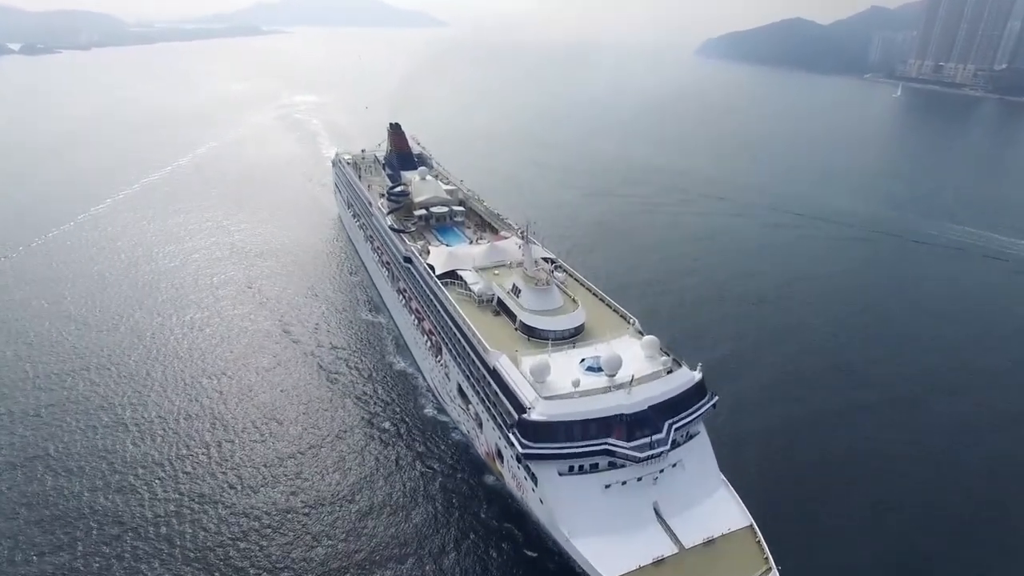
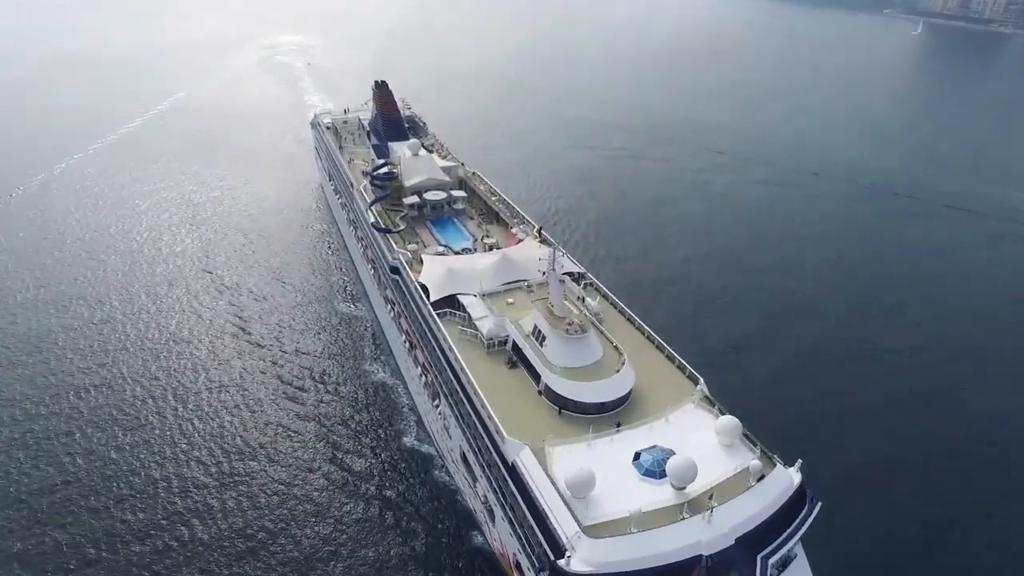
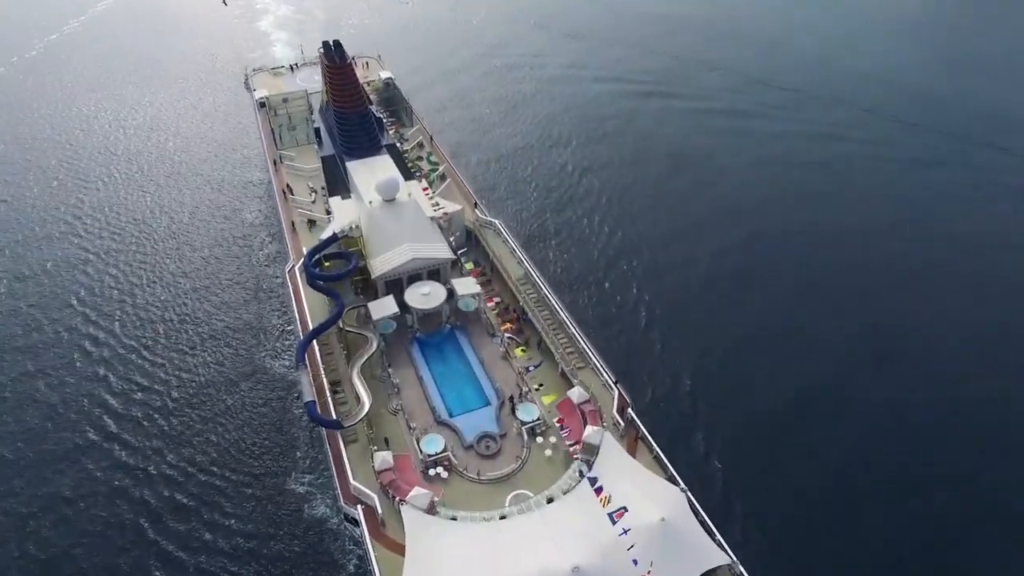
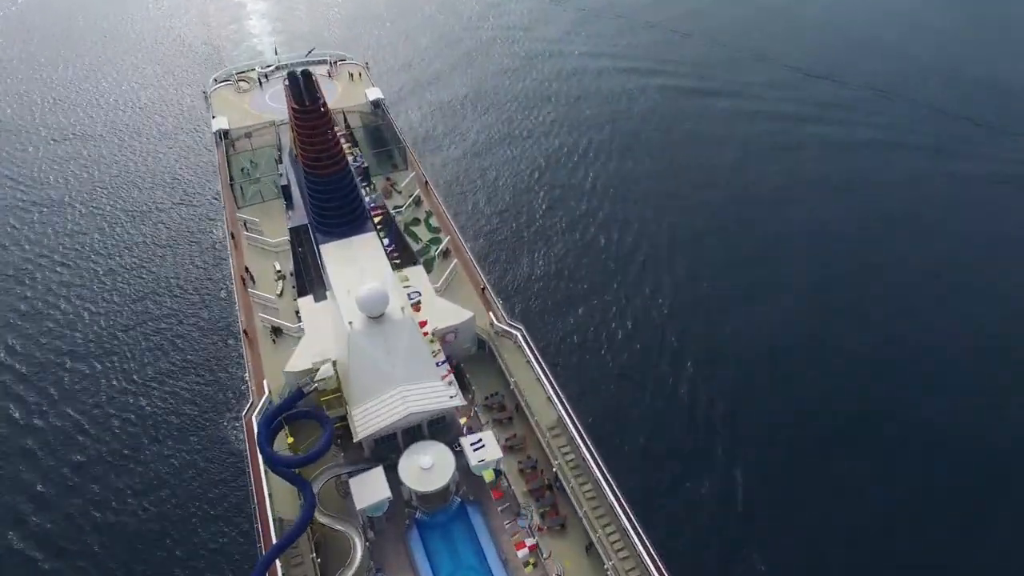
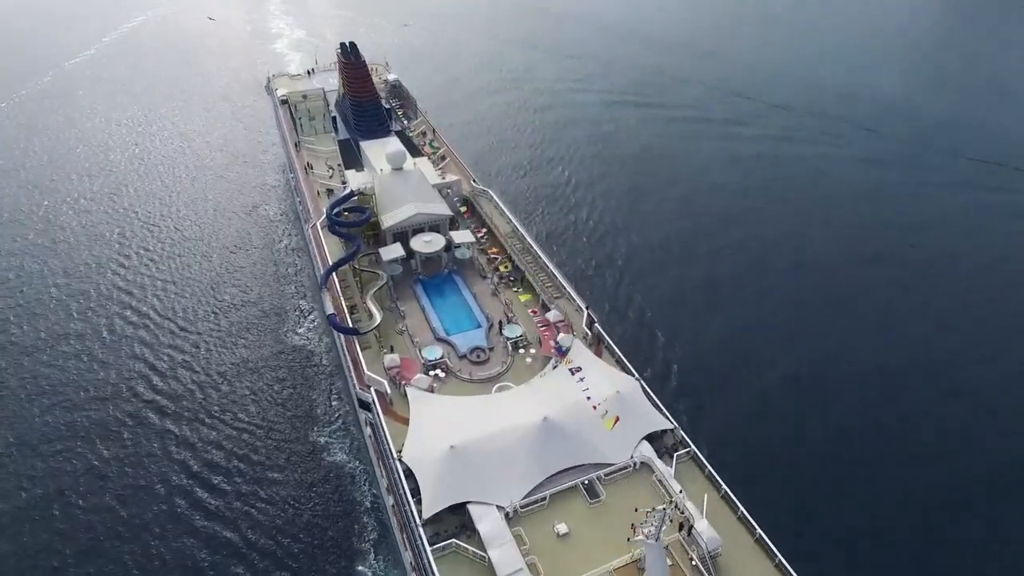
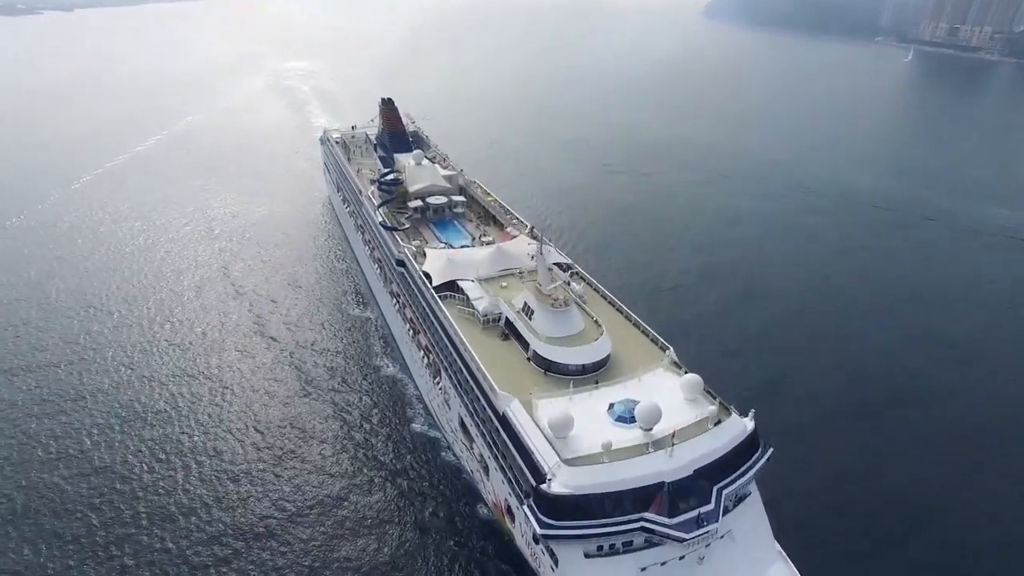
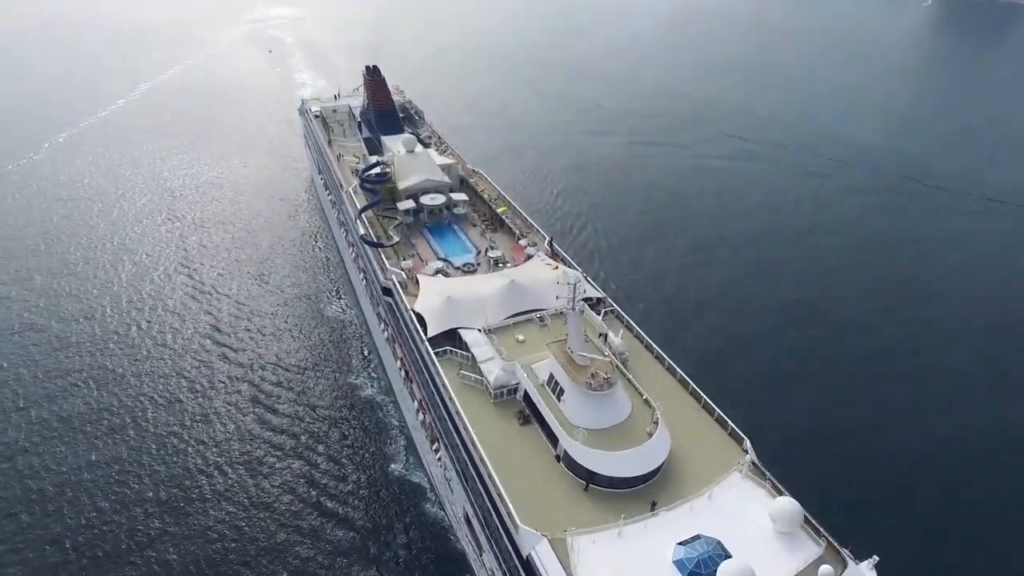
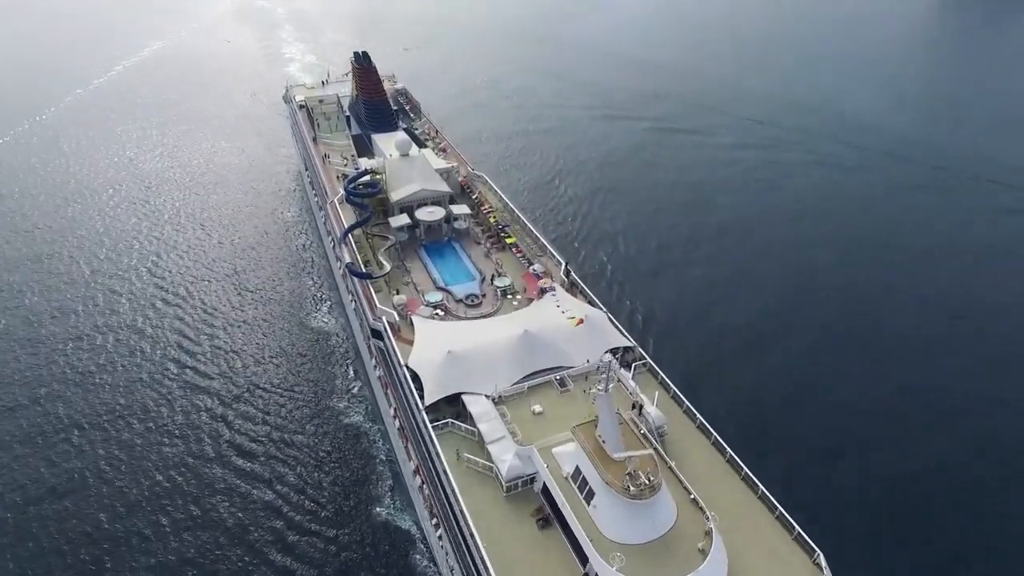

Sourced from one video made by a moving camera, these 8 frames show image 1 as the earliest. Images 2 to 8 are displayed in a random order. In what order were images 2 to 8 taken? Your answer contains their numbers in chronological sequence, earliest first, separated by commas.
6, 2, 7, 8, 5, 3, 4
